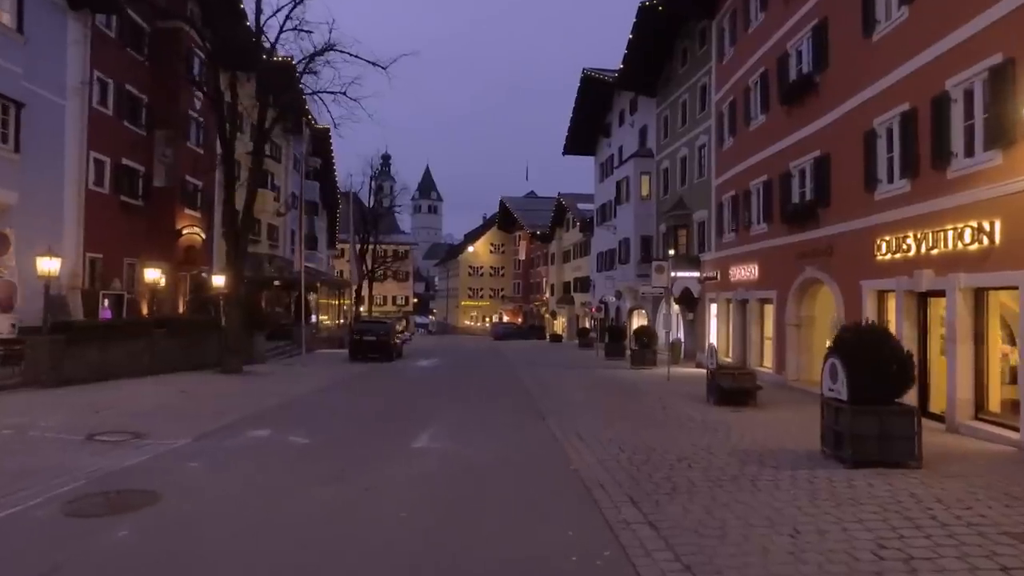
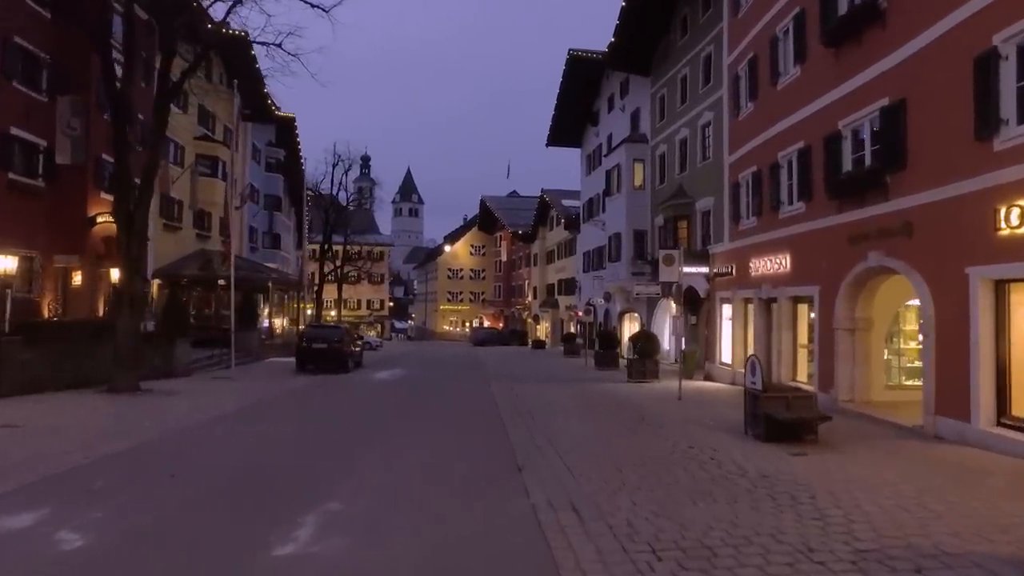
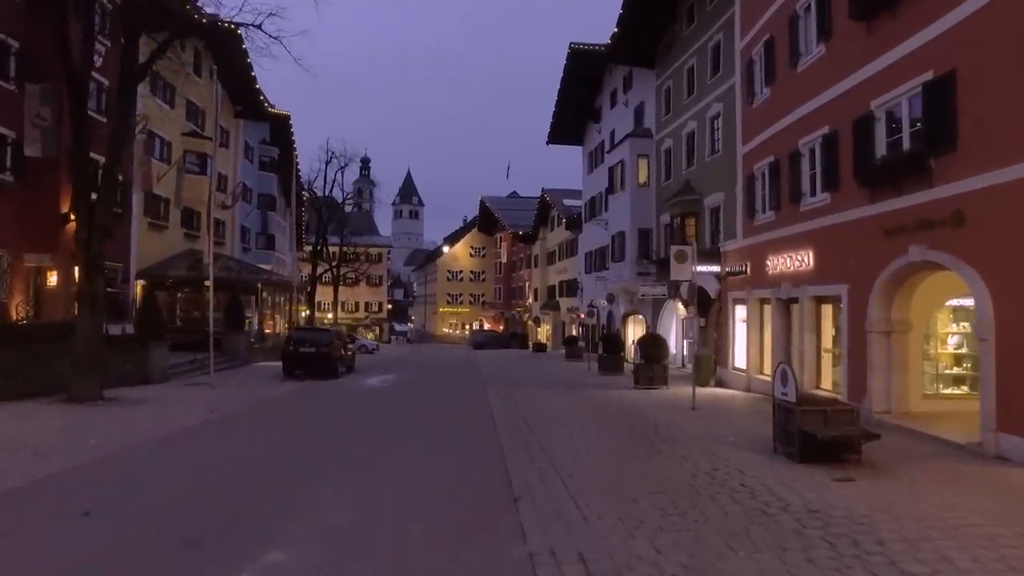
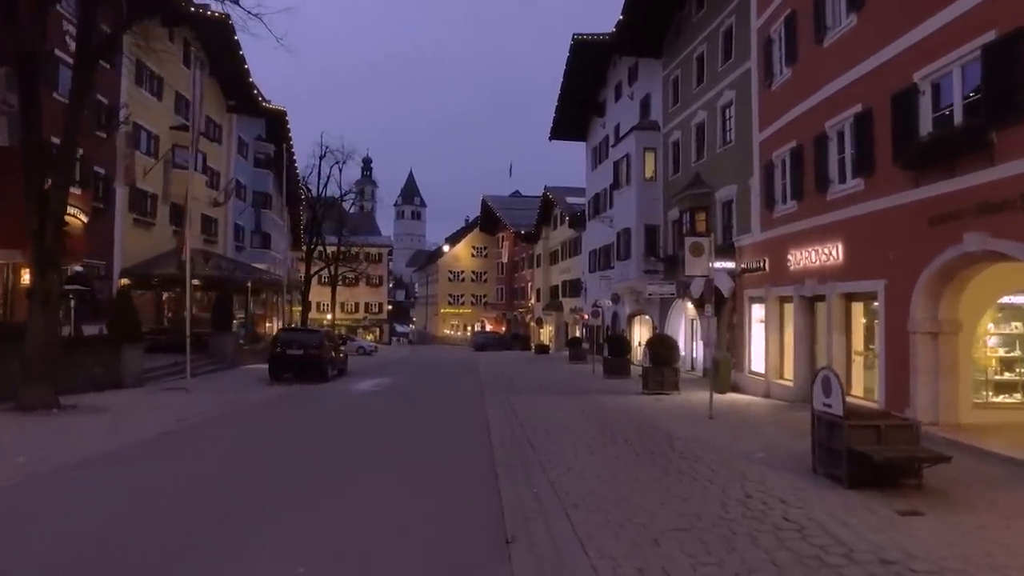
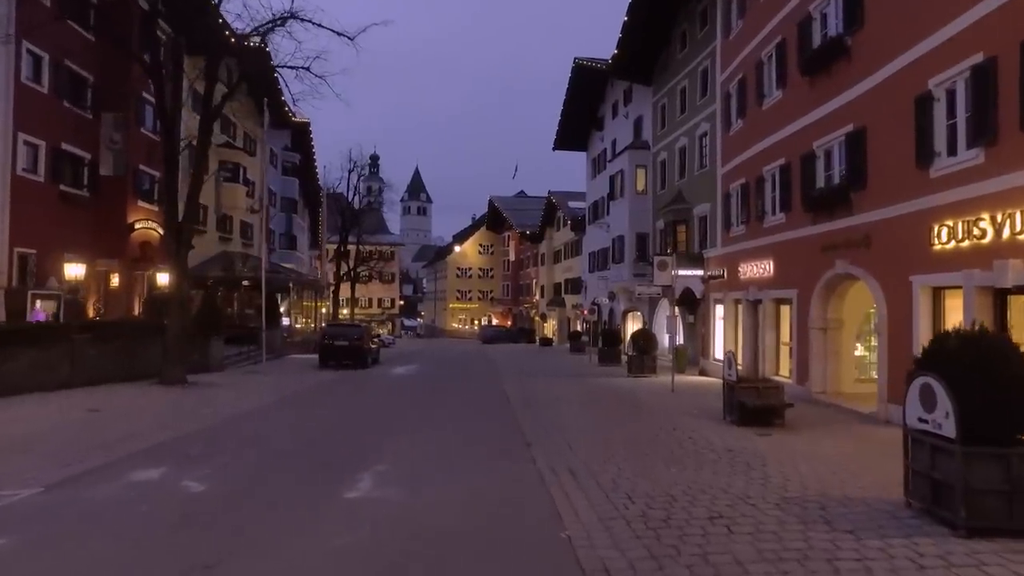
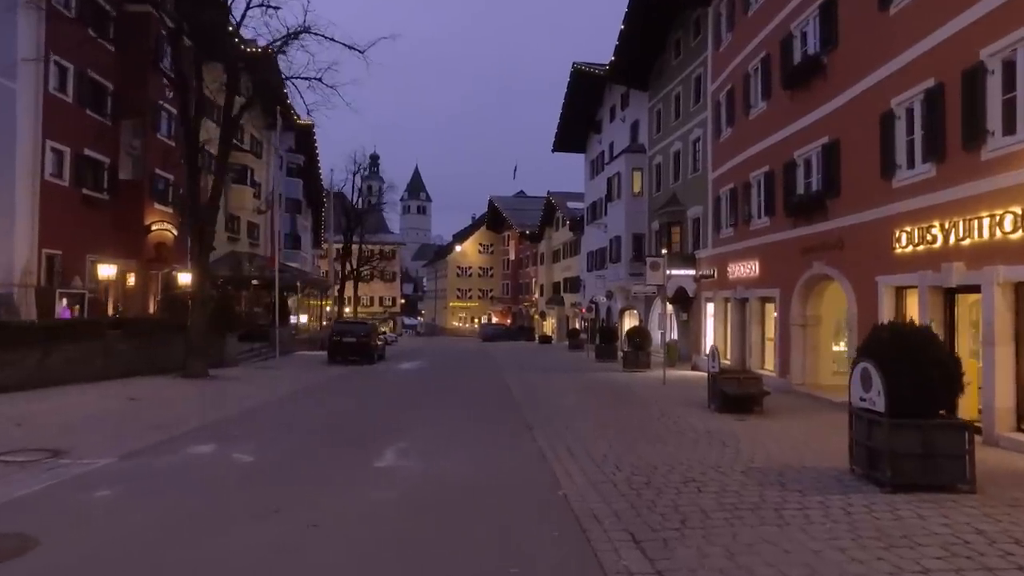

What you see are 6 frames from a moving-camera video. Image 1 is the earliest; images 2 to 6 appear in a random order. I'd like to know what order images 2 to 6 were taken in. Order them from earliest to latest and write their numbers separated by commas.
6, 5, 2, 3, 4
